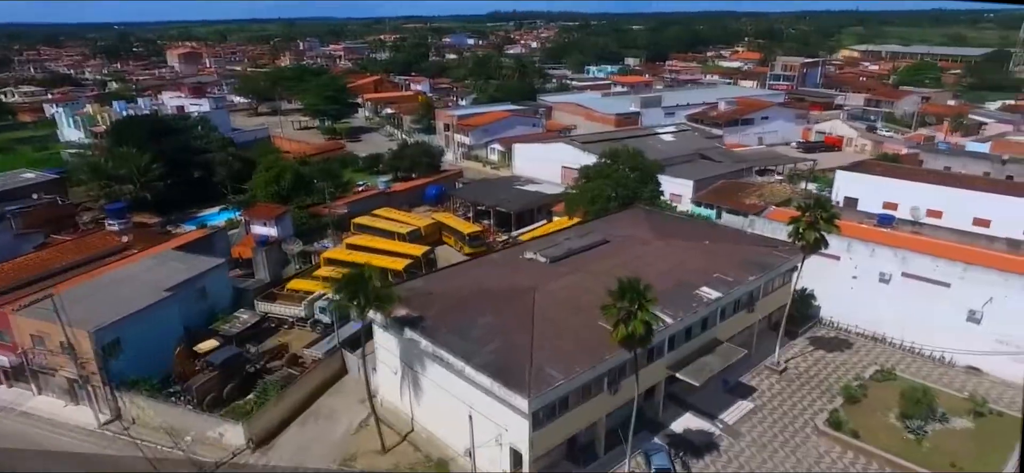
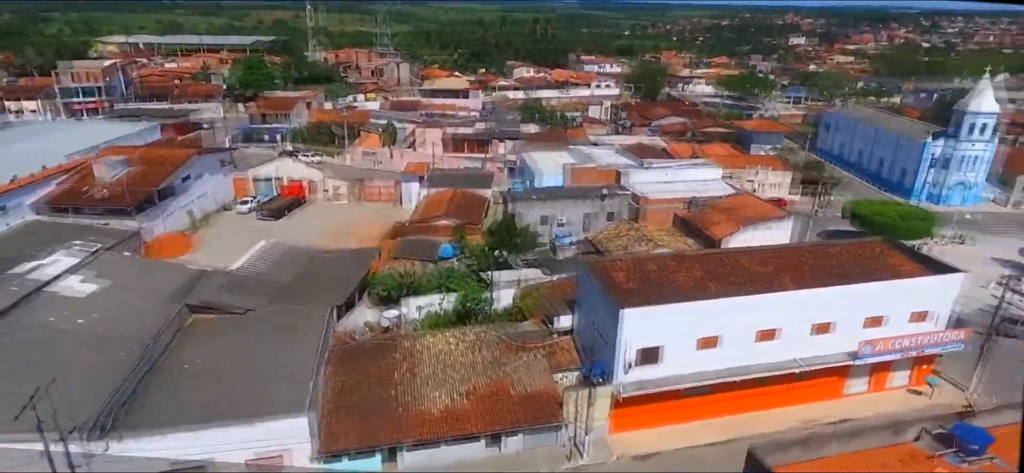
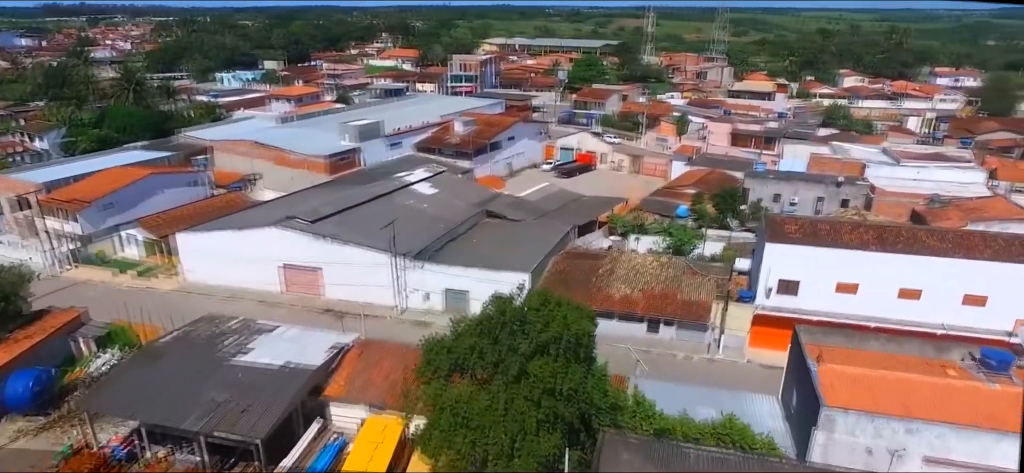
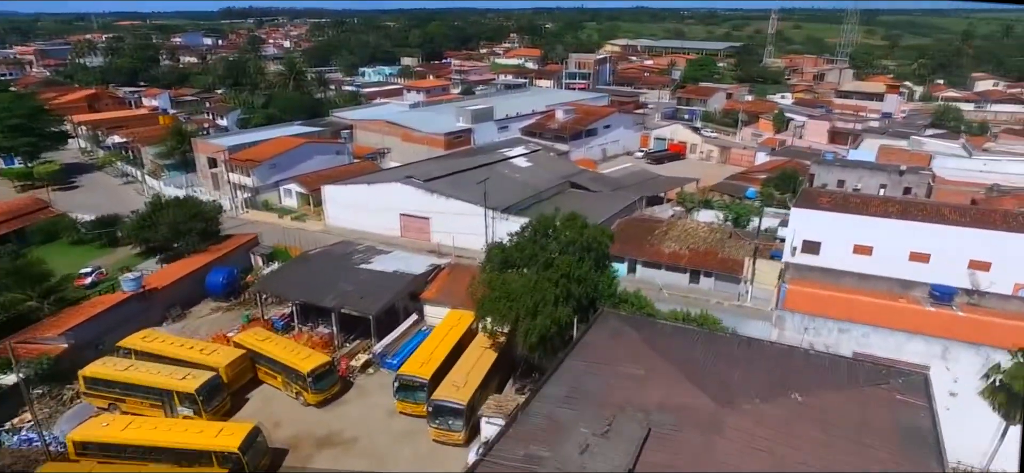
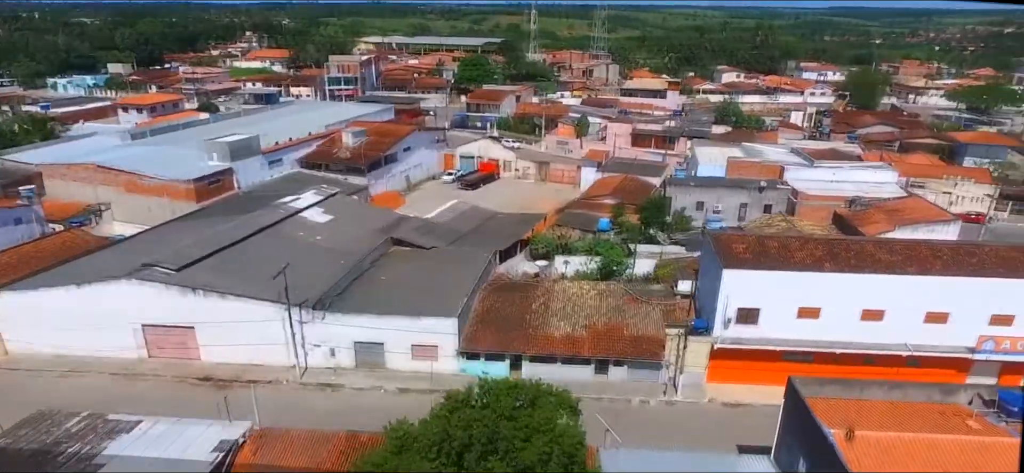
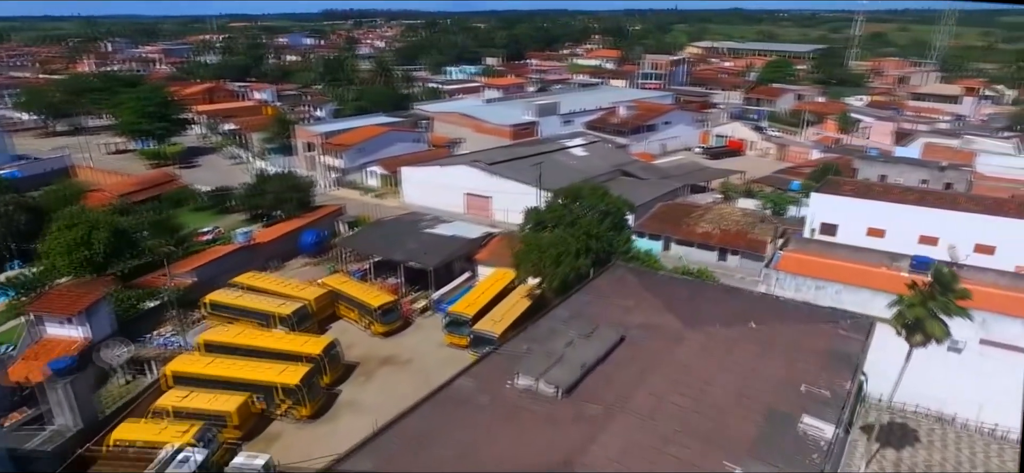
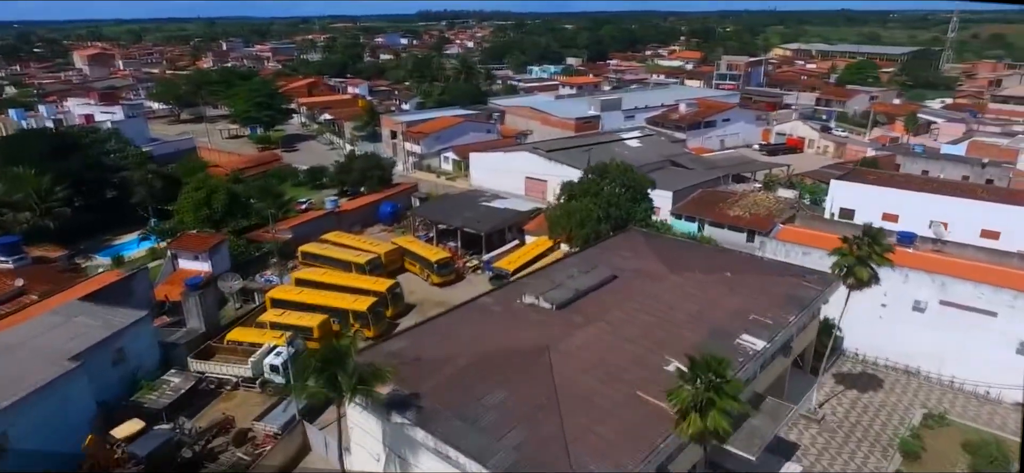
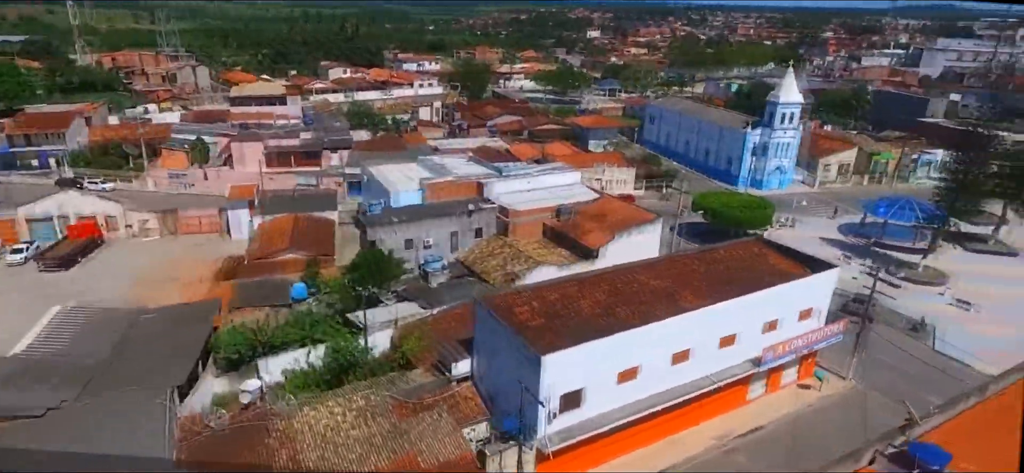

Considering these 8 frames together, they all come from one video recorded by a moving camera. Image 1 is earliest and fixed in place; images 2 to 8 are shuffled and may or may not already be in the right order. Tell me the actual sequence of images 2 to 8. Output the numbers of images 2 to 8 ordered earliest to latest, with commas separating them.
7, 6, 4, 3, 5, 2, 8
